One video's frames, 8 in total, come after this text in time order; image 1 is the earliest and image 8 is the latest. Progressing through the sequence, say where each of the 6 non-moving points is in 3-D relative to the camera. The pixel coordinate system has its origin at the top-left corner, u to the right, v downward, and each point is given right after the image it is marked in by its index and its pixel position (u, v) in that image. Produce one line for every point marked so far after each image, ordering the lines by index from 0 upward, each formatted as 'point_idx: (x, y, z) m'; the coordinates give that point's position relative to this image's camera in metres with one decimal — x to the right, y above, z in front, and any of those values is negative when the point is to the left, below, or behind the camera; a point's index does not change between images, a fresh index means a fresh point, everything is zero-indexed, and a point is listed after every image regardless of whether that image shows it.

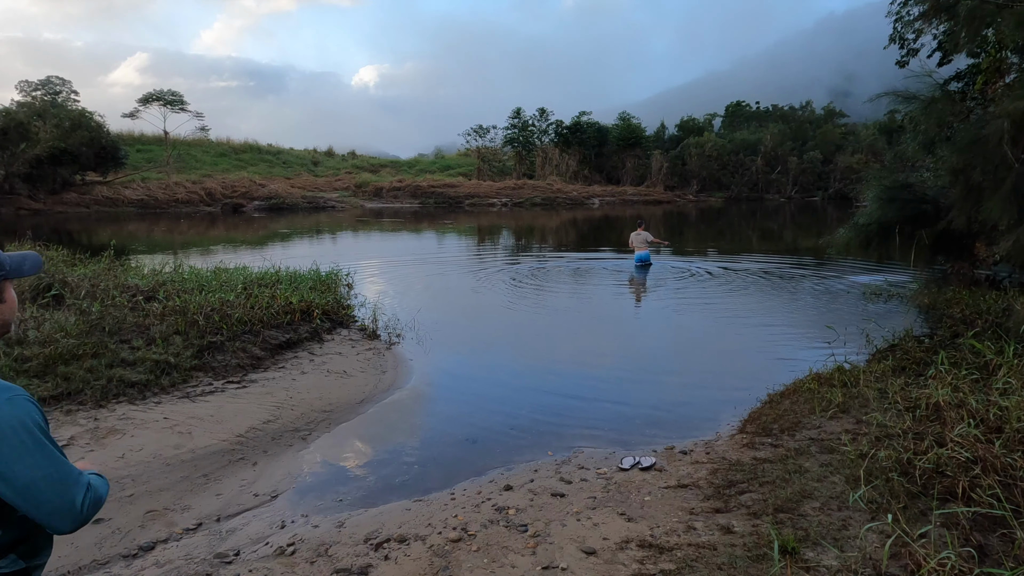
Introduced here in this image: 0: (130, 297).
0: (-4.9, -0.1, +8.5) m
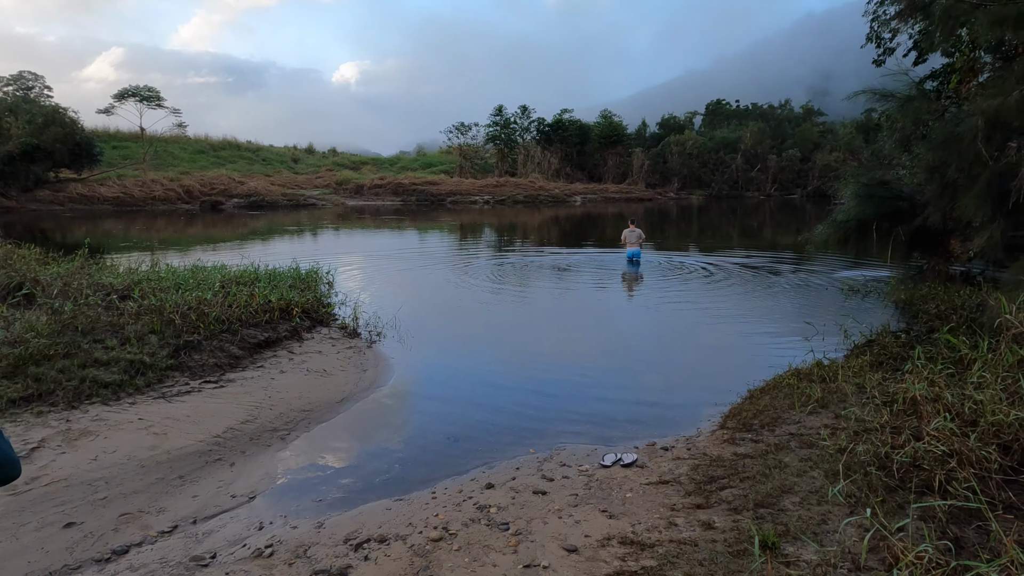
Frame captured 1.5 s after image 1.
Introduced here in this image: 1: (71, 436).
0: (-5.2, -0.1, +8.4) m
1: (-3.5, -1.2, +5.2) m
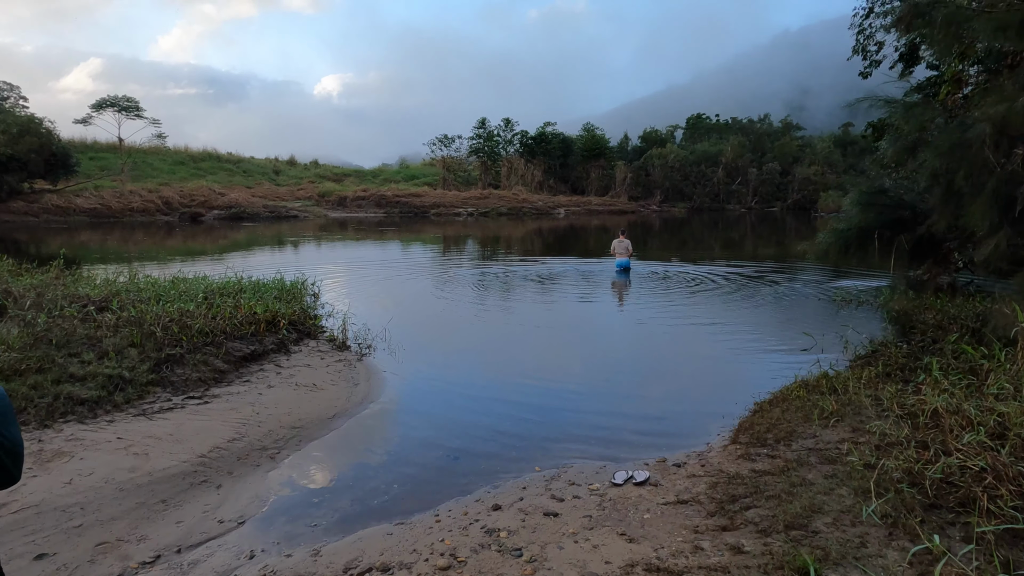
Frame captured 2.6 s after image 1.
0: (-5.2, -0.2, +8.0) m
1: (-3.4, -1.2, +4.8) m
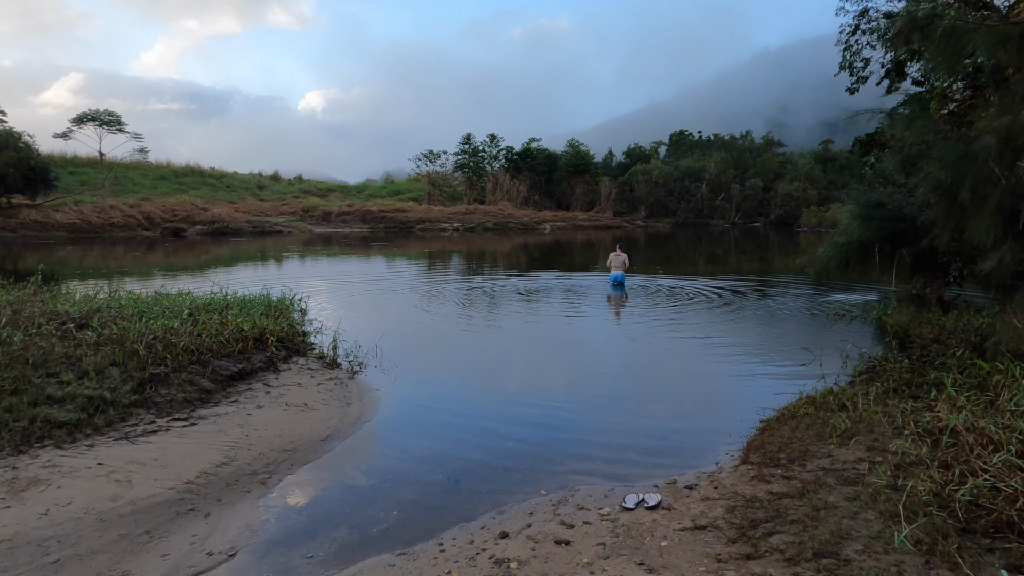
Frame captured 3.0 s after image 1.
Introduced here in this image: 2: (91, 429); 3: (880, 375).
0: (-5.2, -0.4, +7.6) m
1: (-3.4, -1.4, +4.5) m
2: (-3.5, -1.2, +5.5) m
3: (+4.4, -1.0, +7.9) m
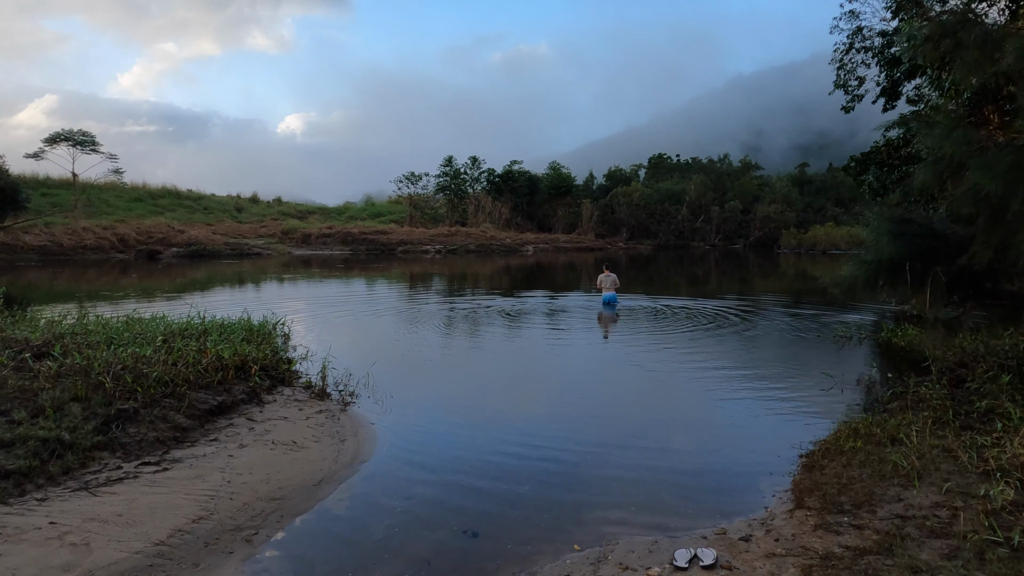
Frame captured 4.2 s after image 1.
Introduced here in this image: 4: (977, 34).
0: (-5.1, -0.7, +6.8) m
1: (-3.2, -1.5, +3.7) m
2: (-3.3, -1.3, +4.7) m
3: (+4.5, -1.3, +7.3) m
4: (+5.2, +2.8, +7.4) m
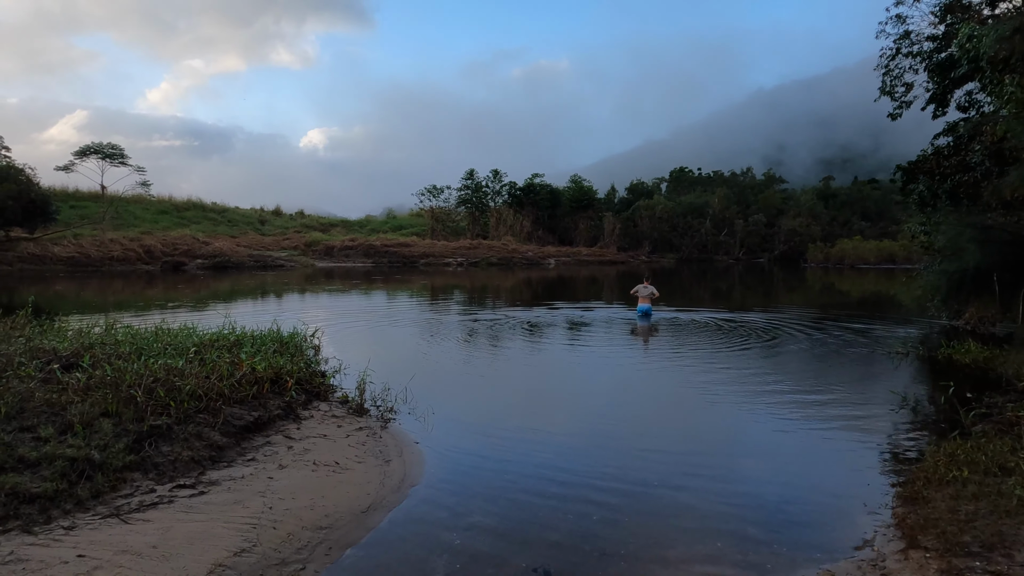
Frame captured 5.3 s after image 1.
0: (-4.6, -0.7, +6.4) m
1: (-2.7, -1.5, +3.3) m
2: (-2.8, -1.4, +4.3) m
3: (+5.1, -1.4, +6.7) m
4: (+5.7, +2.7, +6.8) m
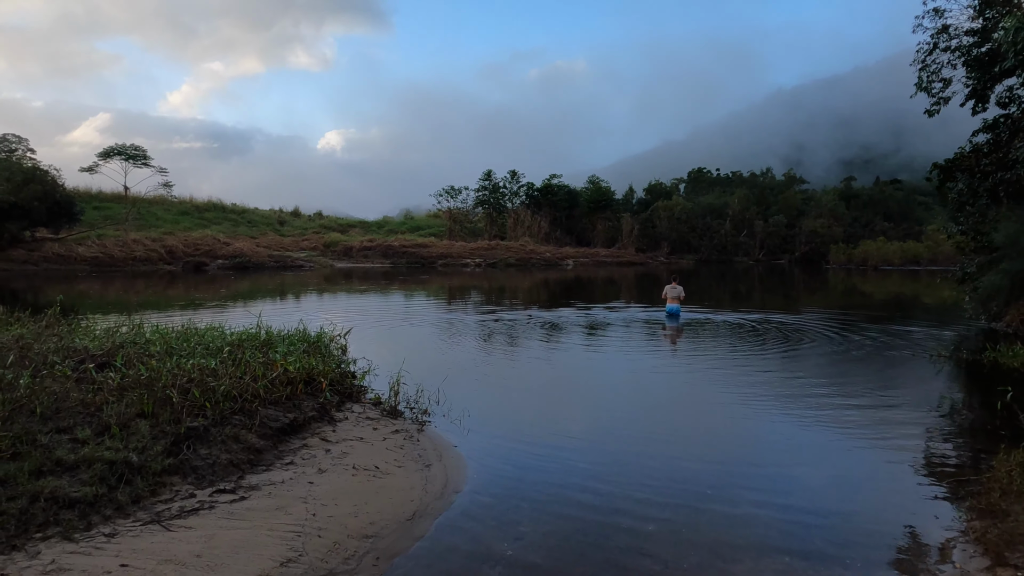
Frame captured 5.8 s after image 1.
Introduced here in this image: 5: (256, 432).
0: (-4.2, -0.7, +6.3) m
1: (-2.4, -1.5, +3.1) m
2: (-2.5, -1.4, +4.1) m
3: (+5.5, -1.4, +6.3) m
4: (+6.1, +2.7, +6.4) m
5: (-2.2, -1.2, +5.7) m
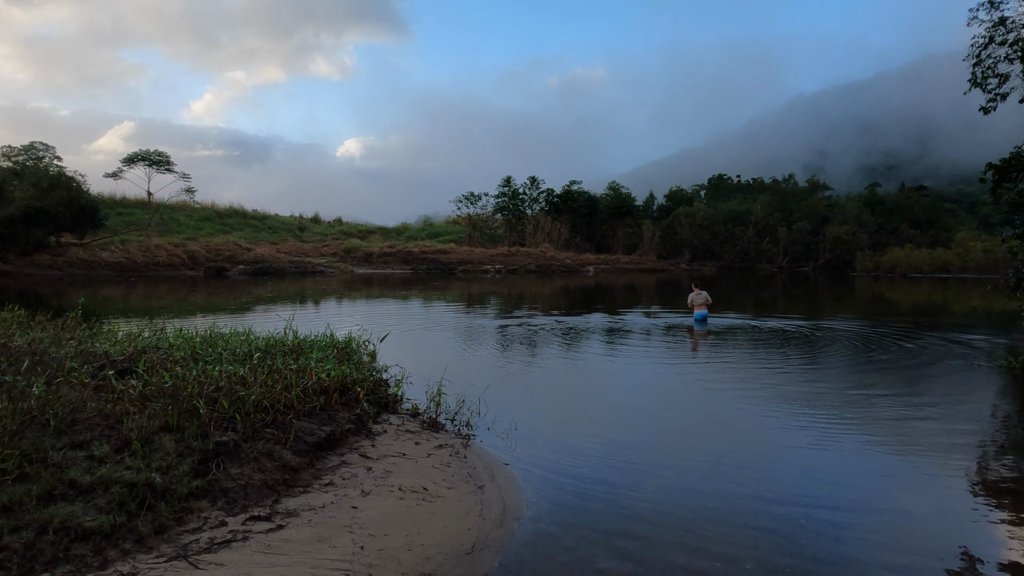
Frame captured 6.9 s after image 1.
0: (-3.7, -0.7, +5.8) m
1: (-2.0, -1.5, +2.5) m
2: (-2.0, -1.3, +3.5) m
3: (+6.0, -1.4, +5.6) m
4: (+6.7, +2.7, +5.7) m
5: (-1.7, -1.2, +5.1) m
